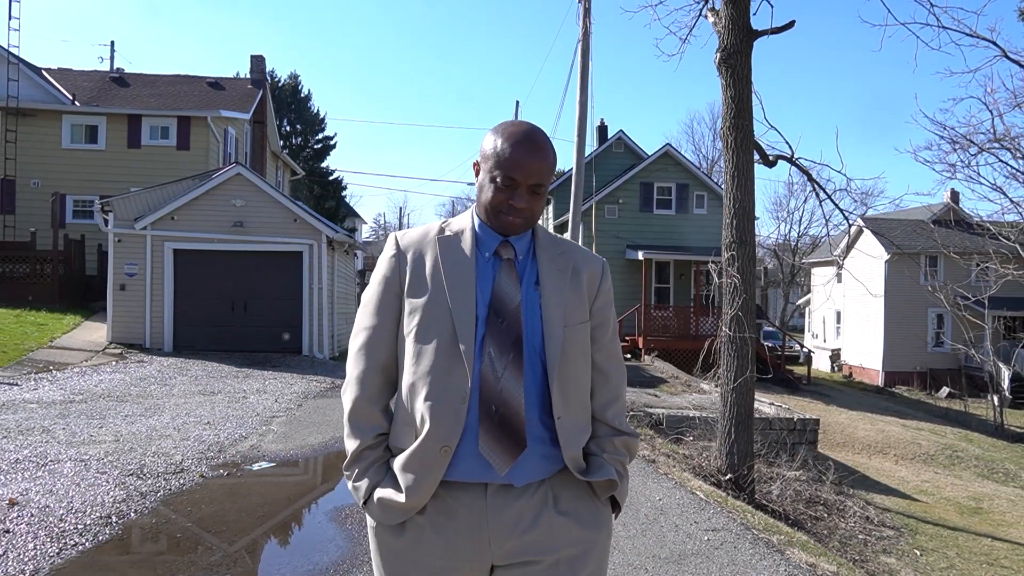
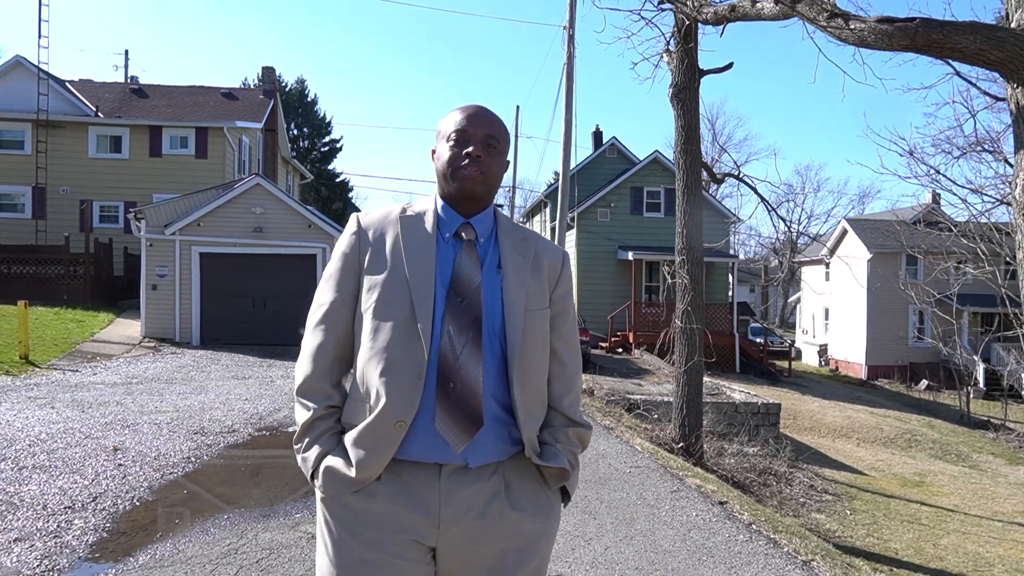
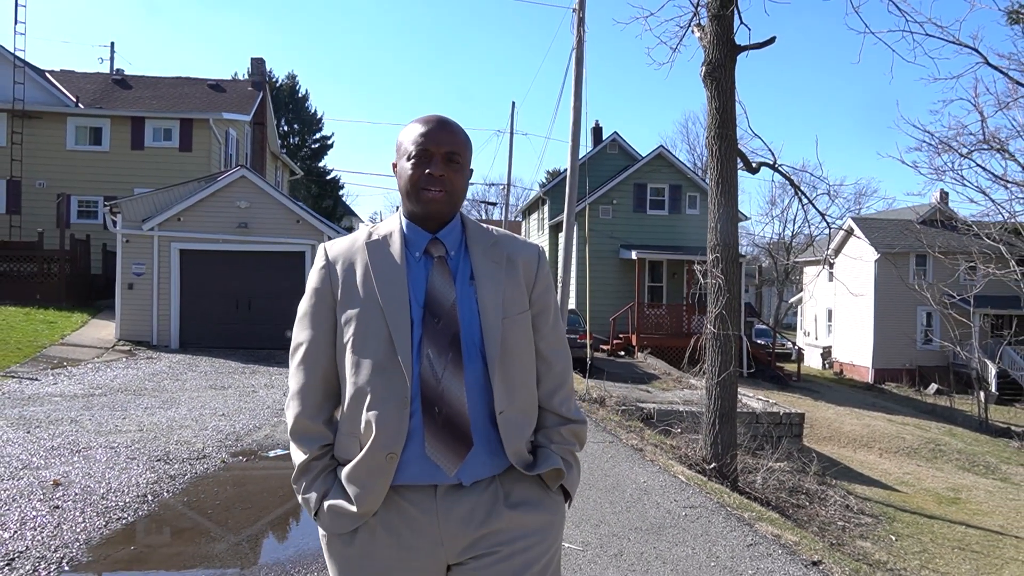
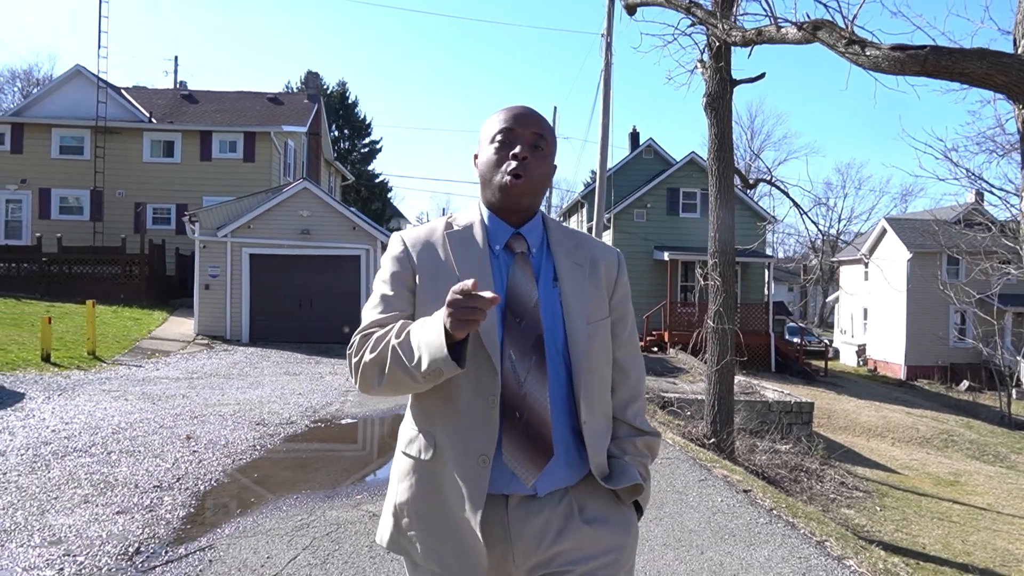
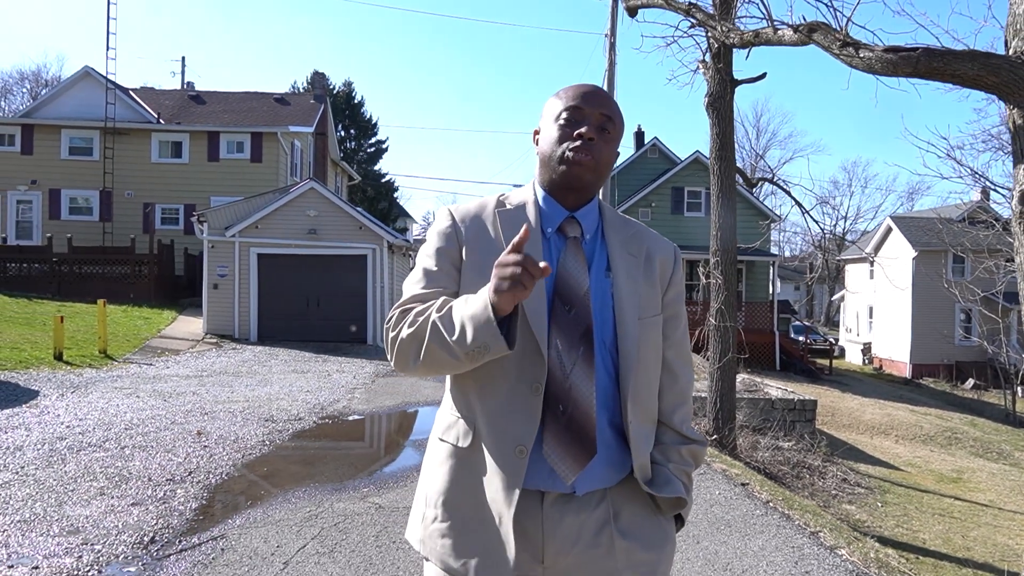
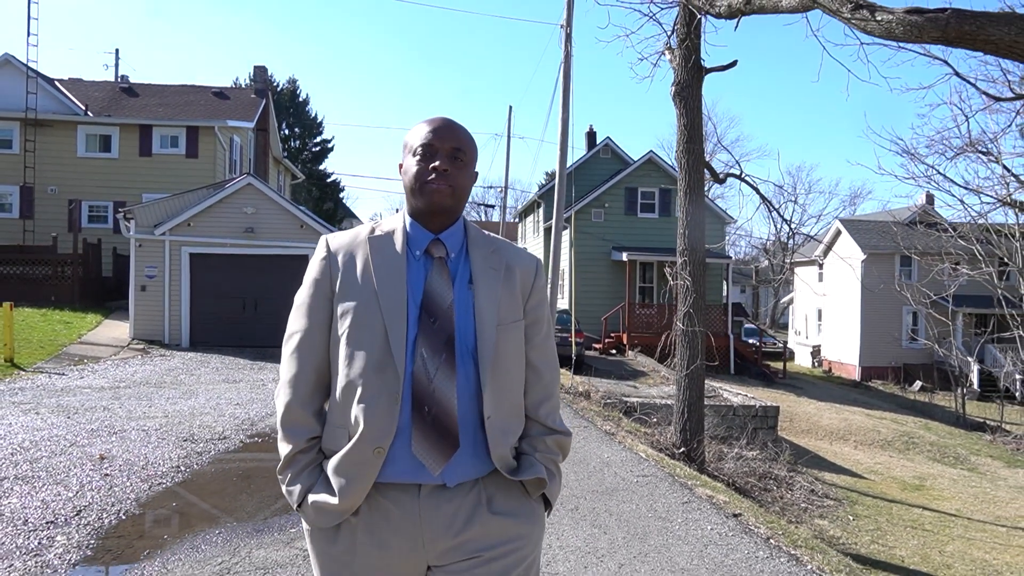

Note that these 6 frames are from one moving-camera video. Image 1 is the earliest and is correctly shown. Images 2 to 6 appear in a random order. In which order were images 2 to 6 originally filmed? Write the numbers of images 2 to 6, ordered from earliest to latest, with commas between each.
3, 6, 2, 4, 5
